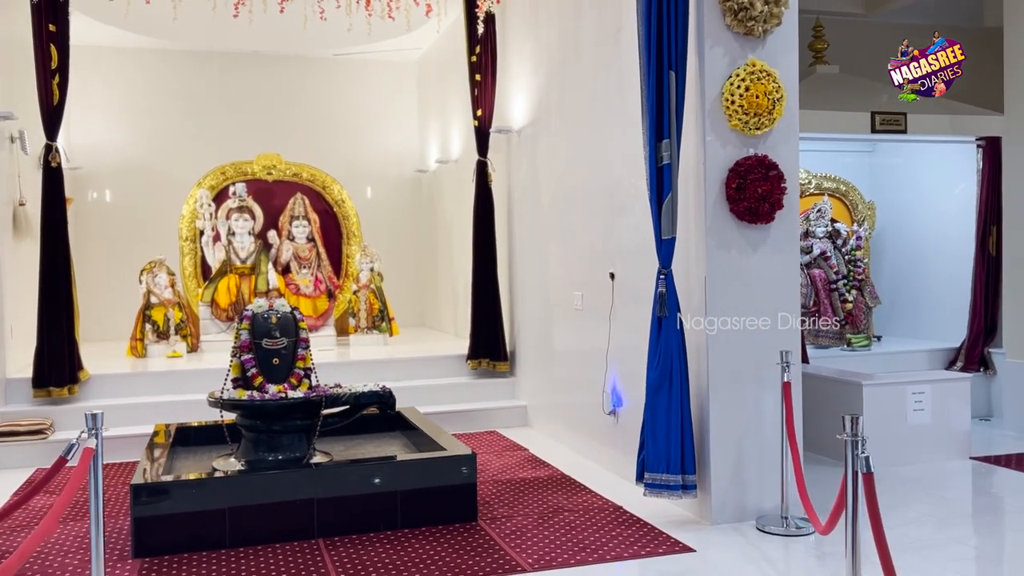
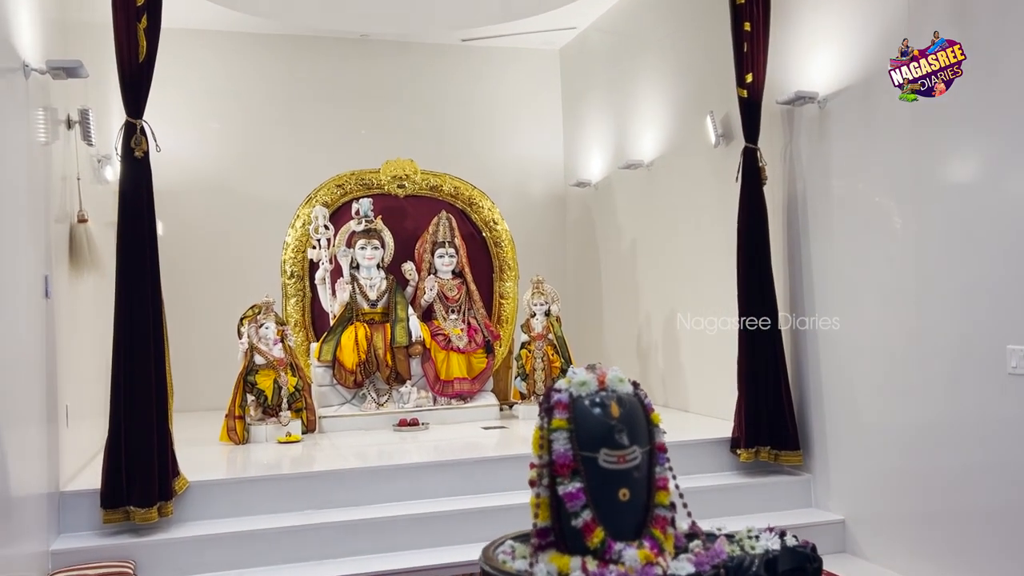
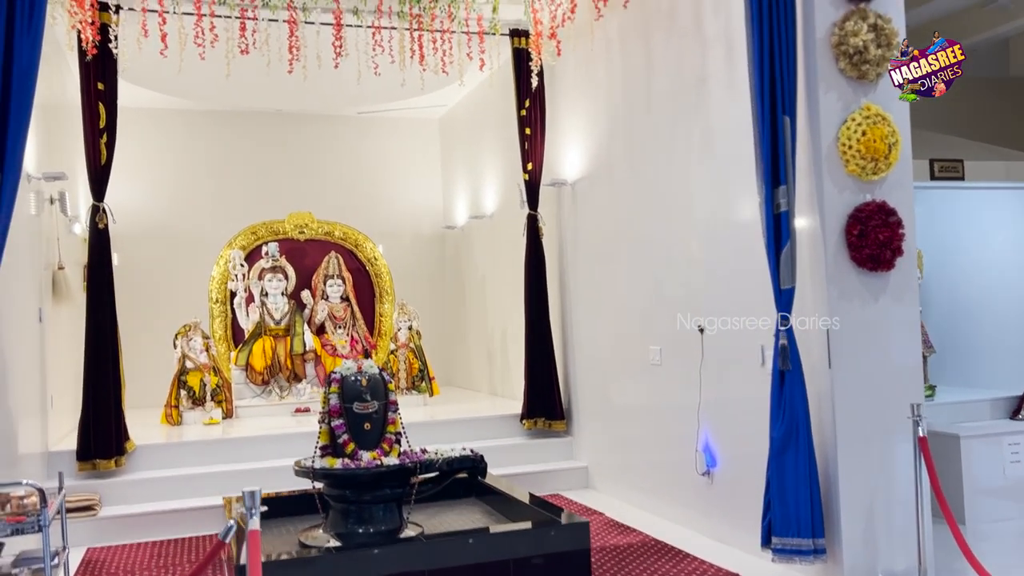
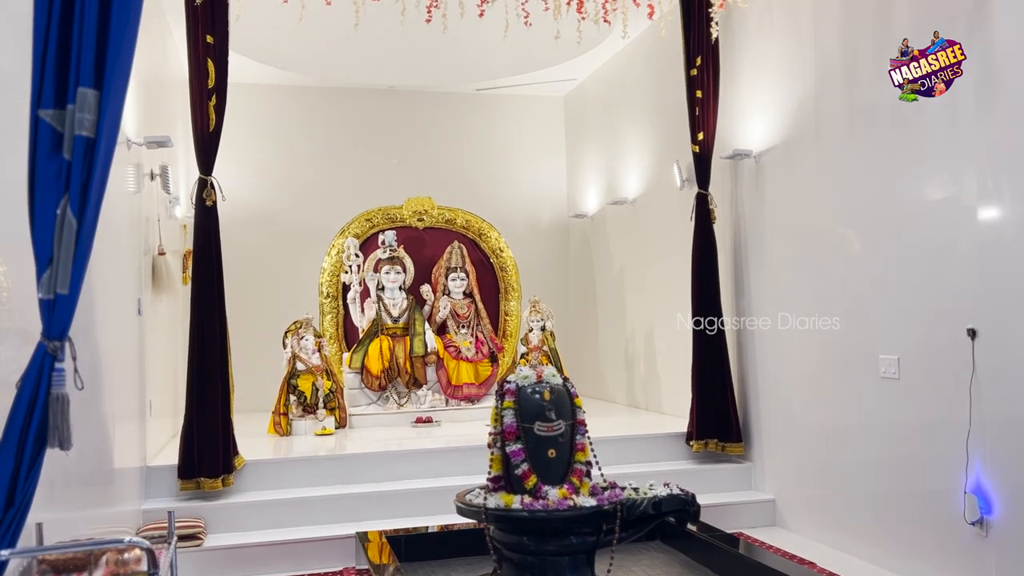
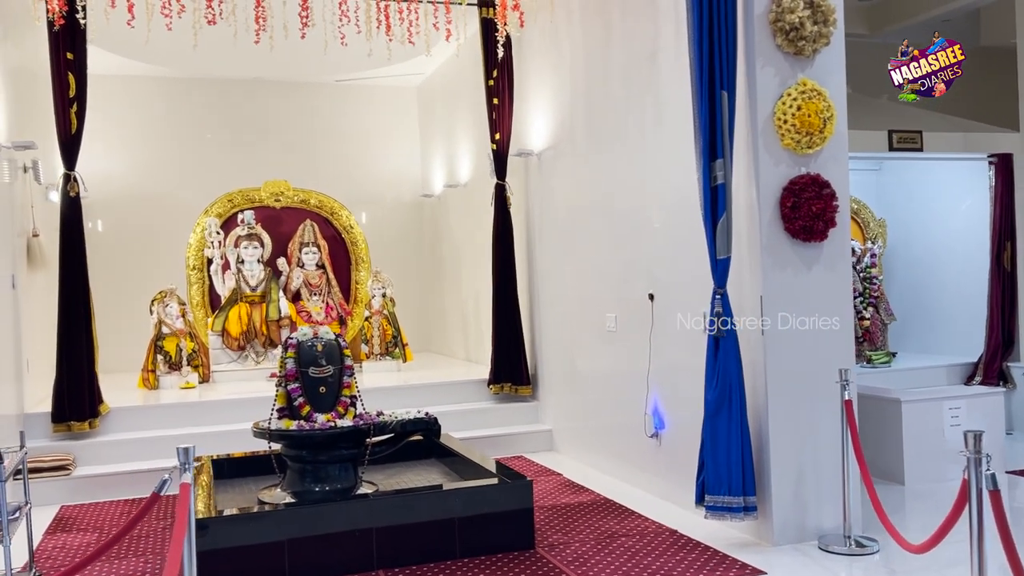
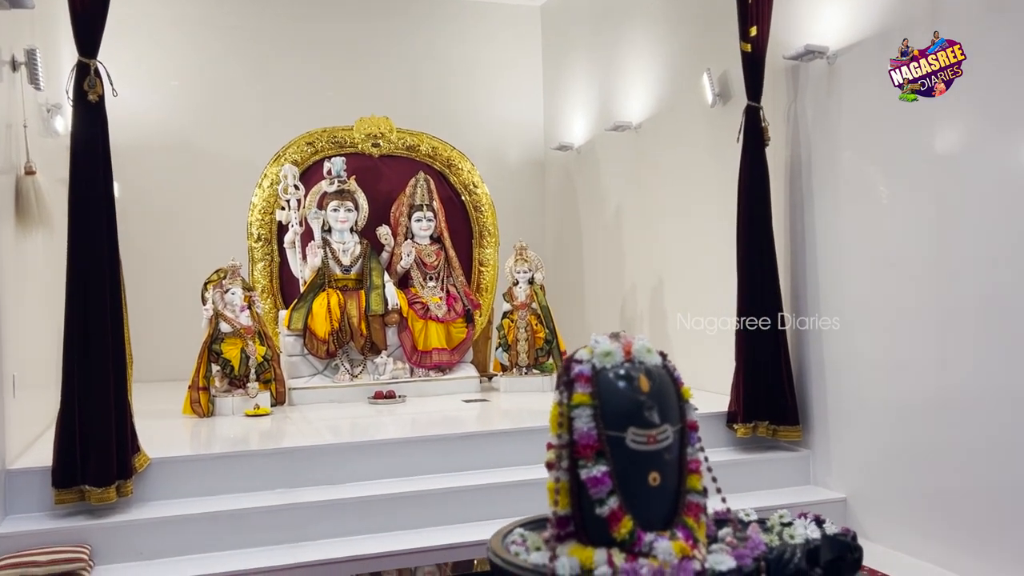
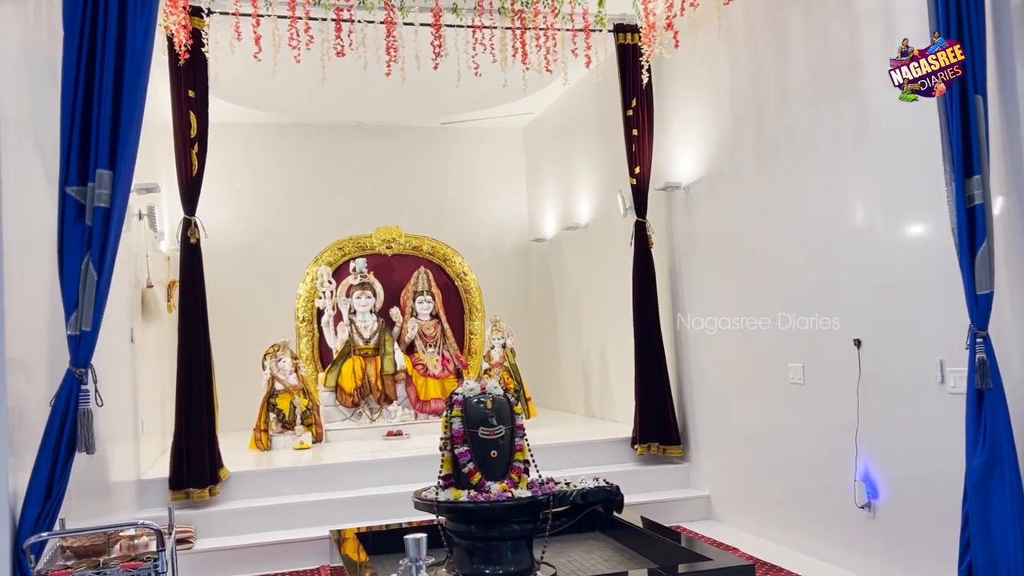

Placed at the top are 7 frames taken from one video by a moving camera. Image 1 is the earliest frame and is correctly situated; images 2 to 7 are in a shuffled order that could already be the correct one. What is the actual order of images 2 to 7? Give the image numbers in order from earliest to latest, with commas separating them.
5, 3, 7, 4, 2, 6
